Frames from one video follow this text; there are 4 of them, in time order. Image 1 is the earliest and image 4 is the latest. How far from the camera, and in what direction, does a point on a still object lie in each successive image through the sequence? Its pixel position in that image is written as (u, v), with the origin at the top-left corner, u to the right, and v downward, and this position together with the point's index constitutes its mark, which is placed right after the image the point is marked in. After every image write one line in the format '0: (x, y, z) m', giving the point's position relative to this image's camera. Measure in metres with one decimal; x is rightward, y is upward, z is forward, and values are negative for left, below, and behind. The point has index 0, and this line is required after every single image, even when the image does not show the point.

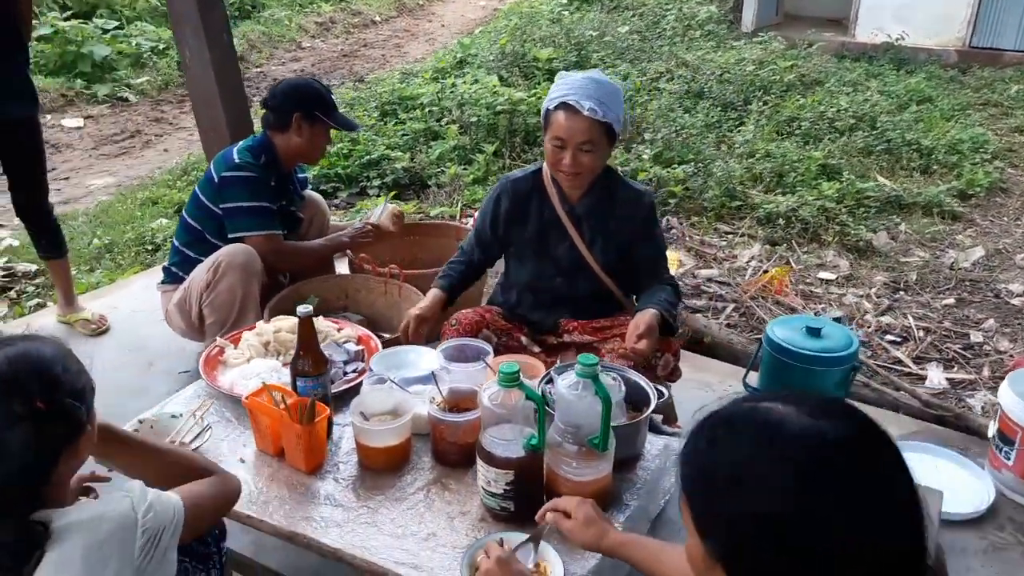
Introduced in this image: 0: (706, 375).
0: (+0.8, -0.4, +3.6) m
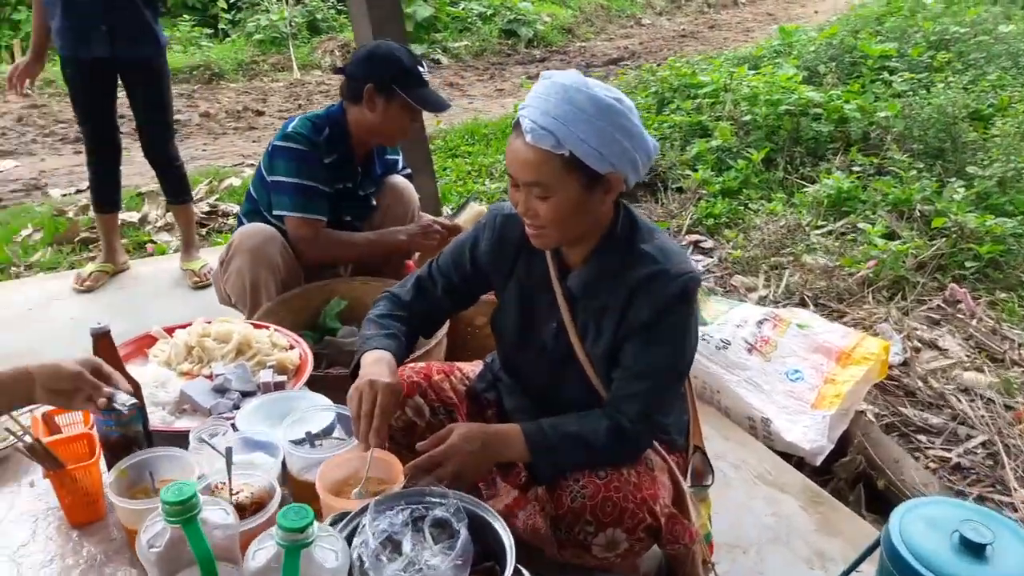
0: (+0.9, -0.7, +2.3) m
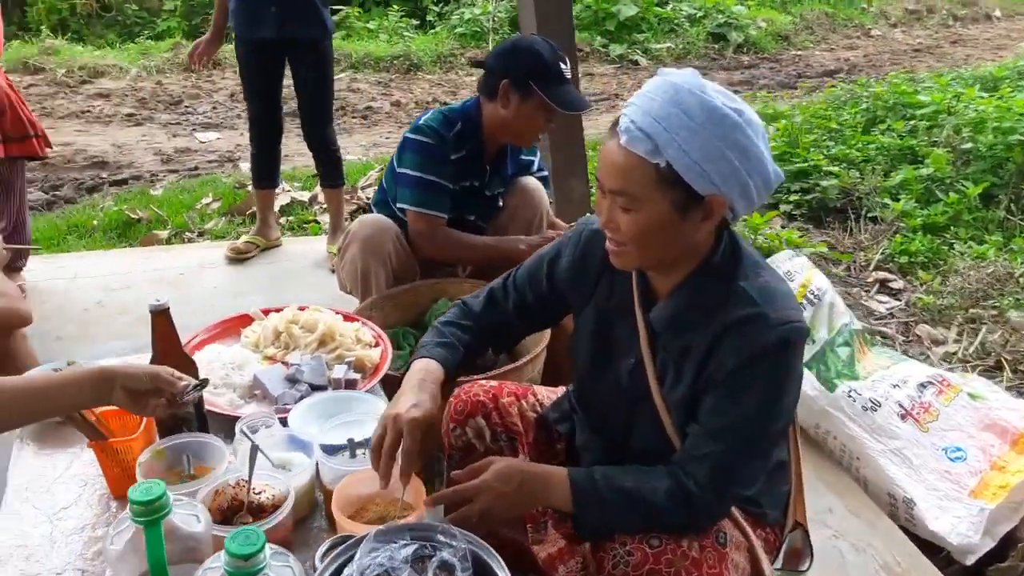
0: (+1.0, -0.9, +1.9) m
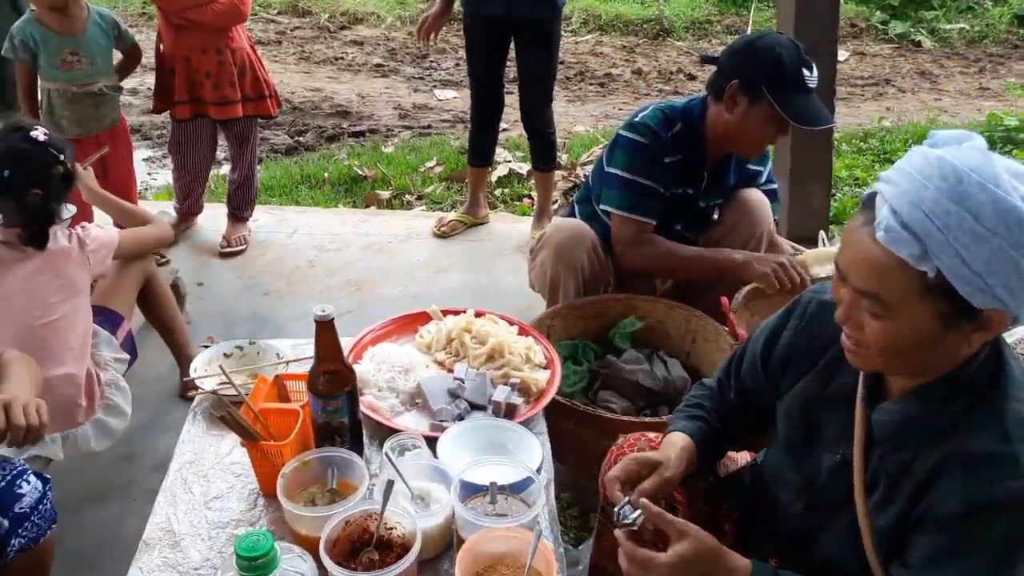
0: (+1.2, -1.1, +1.5) m
